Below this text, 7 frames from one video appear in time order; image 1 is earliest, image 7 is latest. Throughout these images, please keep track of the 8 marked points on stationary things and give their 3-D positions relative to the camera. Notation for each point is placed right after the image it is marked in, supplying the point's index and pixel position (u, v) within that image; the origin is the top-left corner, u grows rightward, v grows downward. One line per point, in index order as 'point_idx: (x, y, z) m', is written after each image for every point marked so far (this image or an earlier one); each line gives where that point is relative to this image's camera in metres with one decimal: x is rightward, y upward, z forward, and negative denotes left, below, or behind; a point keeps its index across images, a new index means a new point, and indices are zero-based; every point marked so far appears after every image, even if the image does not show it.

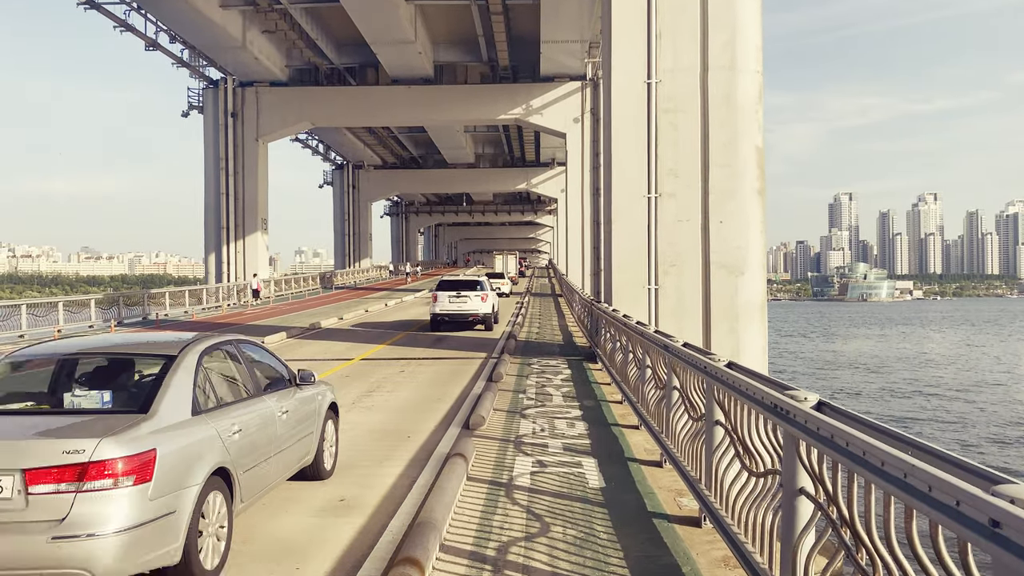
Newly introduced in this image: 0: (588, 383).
0: (+1.1, -1.4, +11.8) m
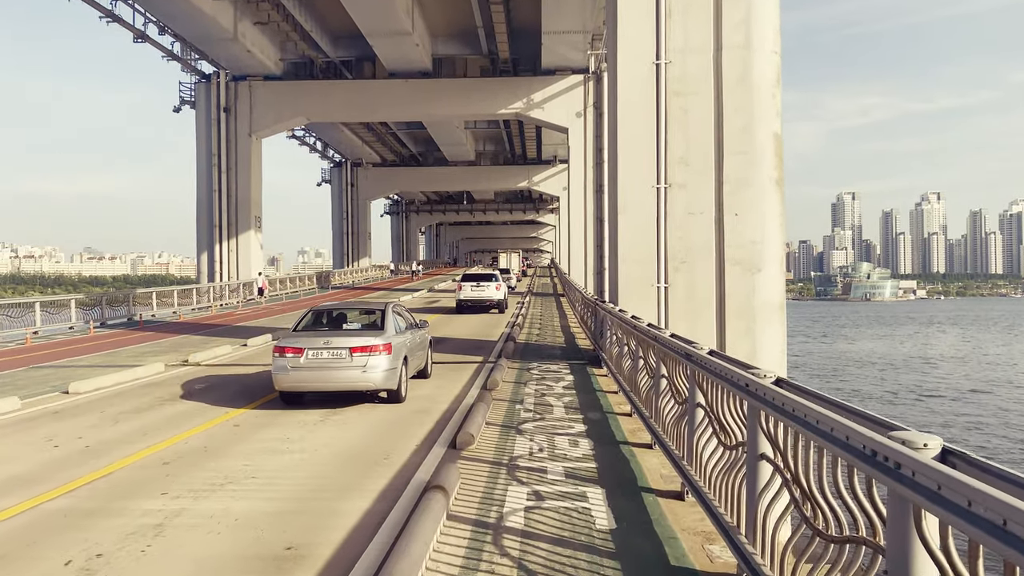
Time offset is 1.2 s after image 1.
0: (+1.1, -1.4, +10.7) m
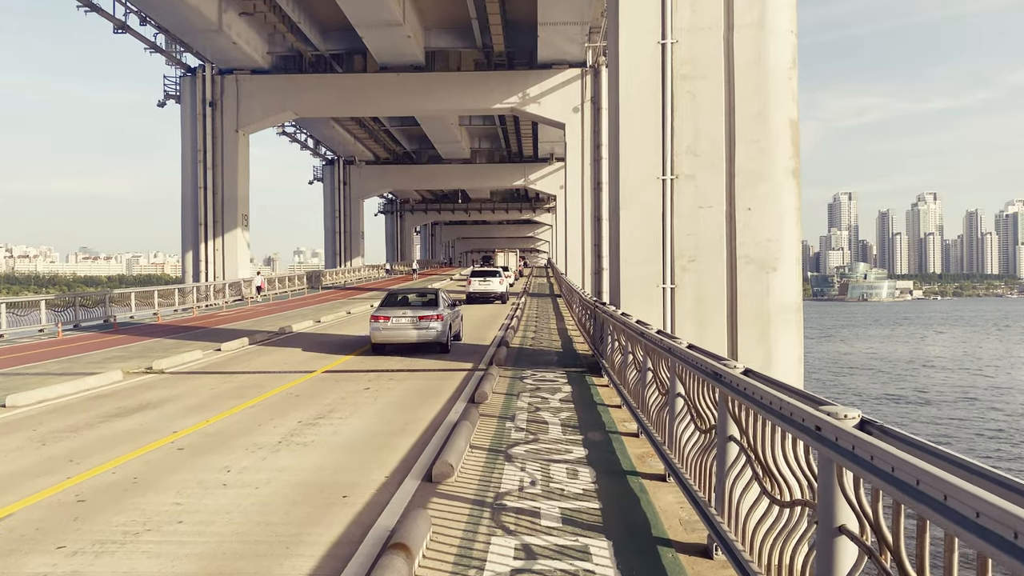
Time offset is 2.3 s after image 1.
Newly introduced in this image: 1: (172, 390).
0: (+0.9, -1.4, +9.6) m
1: (-4.7, -1.4, +11.5) m
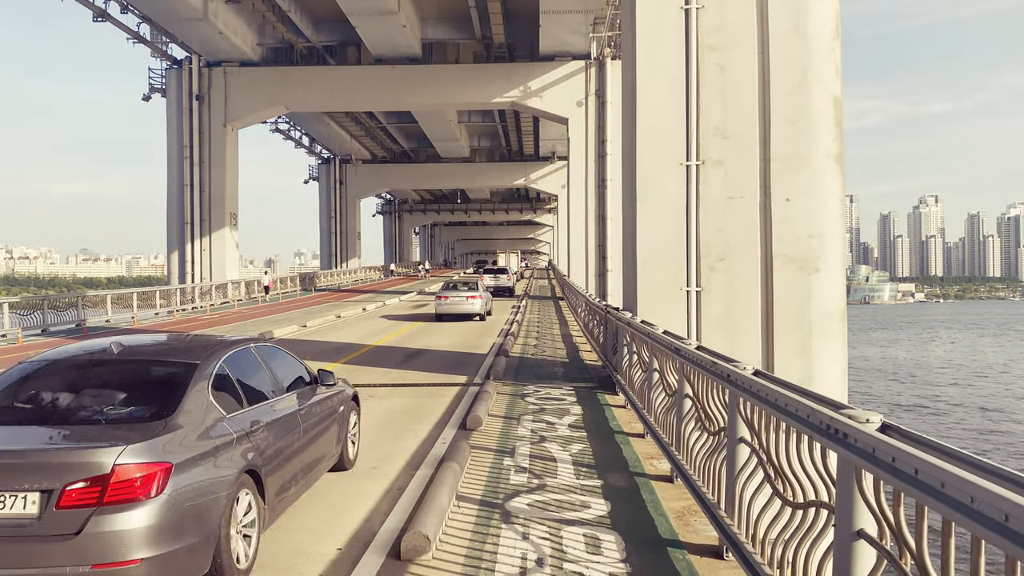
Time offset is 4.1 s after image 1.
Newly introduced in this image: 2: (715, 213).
0: (+0.9, -1.4, +7.9) m
1: (-4.7, -1.4, +9.9) m
2: (+2.7, +1.0, +10.8) m
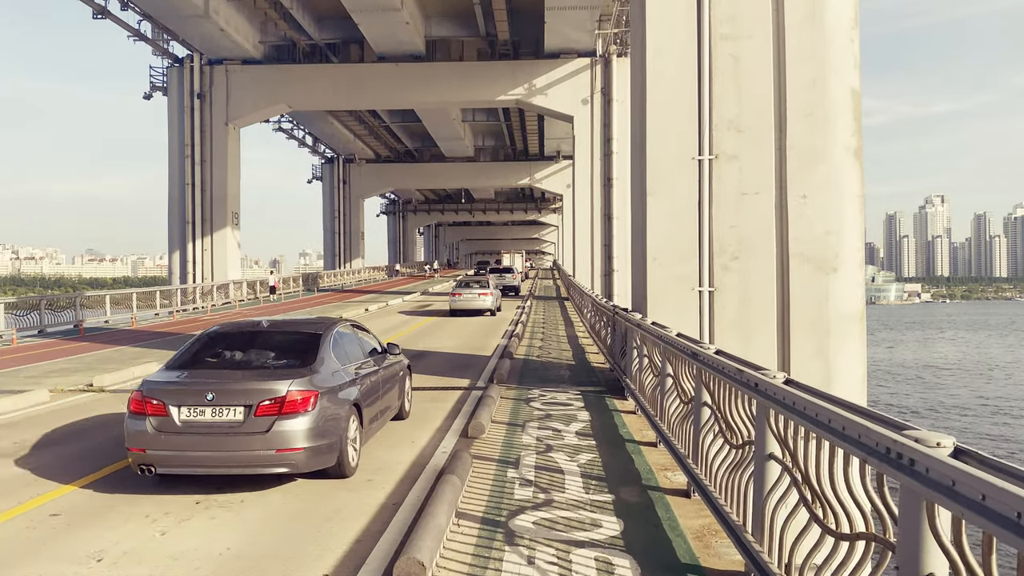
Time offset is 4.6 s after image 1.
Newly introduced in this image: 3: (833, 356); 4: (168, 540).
0: (+1.0, -1.4, +7.5) m
1: (-4.7, -1.4, +9.5) m
2: (+2.8, +1.0, +10.4) m
3: (+3.9, -0.8, +9.8) m
4: (-2.1, -1.5, +4.8) m
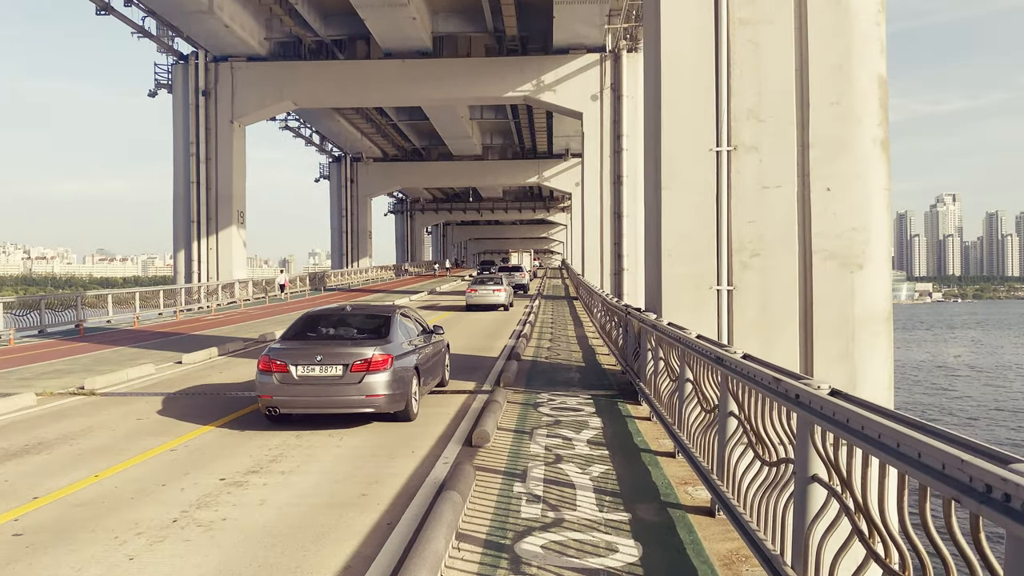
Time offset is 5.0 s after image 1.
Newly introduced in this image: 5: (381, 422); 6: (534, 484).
0: (+1.0, -1.4, +6.9) m
1: (-4.6, -1.4, +9.0) m
2: (+2.8, +1.0, +9.8) m
3: (+4.0, -0.8, +9.3) m
4: (-2.0, -1.5, +4.3) m
5: (-1.3, -1.4, +8.4) m
6: (+0.2, -1.4, +5.8) m
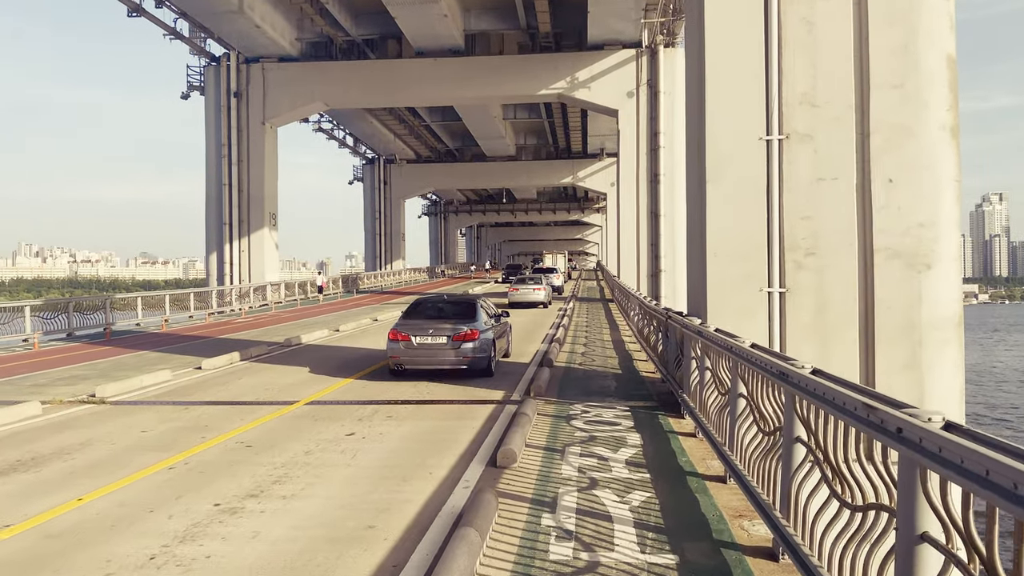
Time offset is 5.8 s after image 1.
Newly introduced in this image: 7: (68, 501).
0: (+1.3, -1.4, +6.2) m
1: (-4.3, -1.5, +8.5) m
2: (+3.2, +1.0, +9.0) m
3: (+4.3, -0.8, +8.4) m
4: (-1.9, -1.5, +3.7) m
5: (-1.0, -1.4, +7.7) m
6: (+0.3, -1.4, +5.1) m
7: (-3.1, -1.5, +5.6) m
